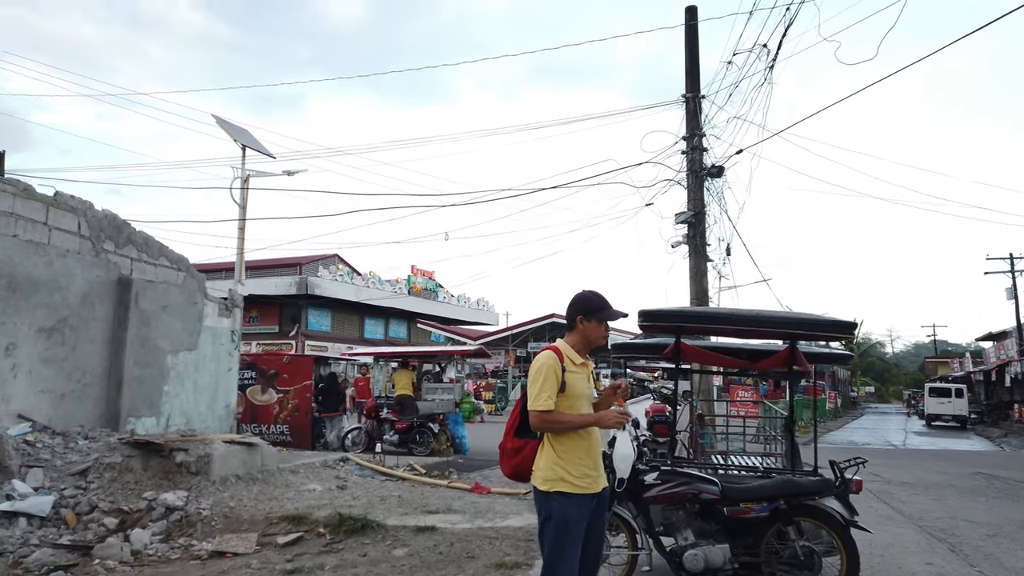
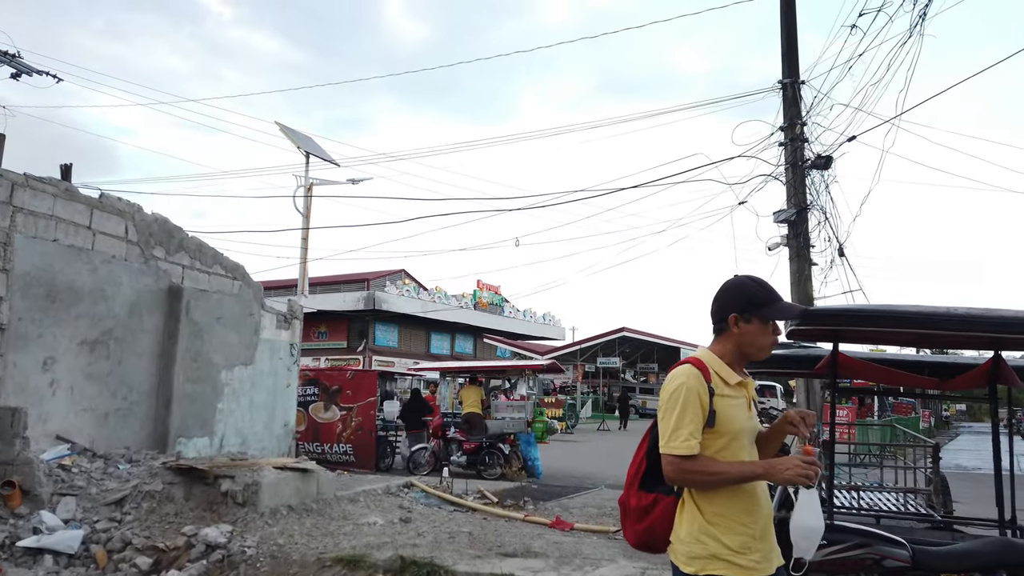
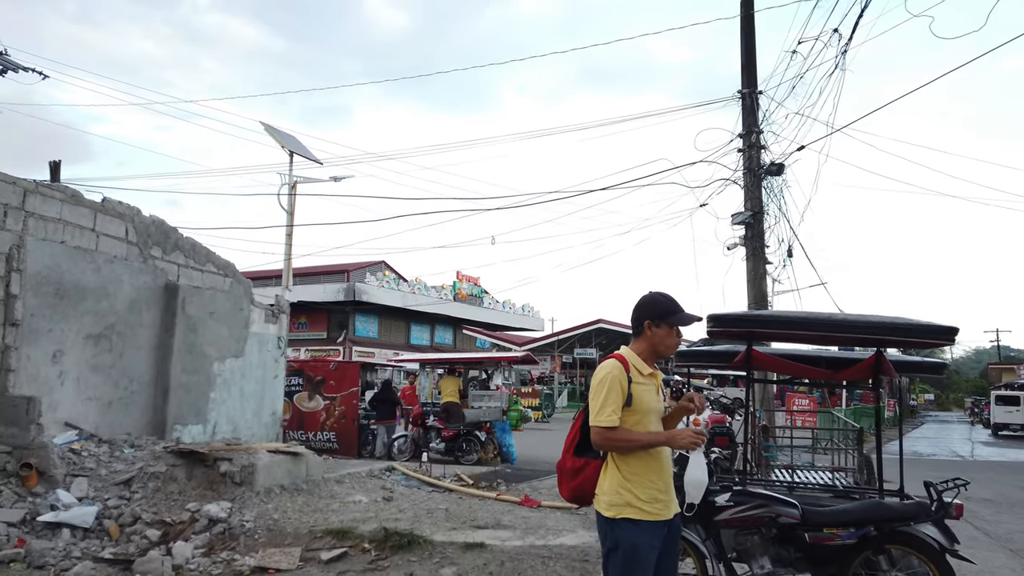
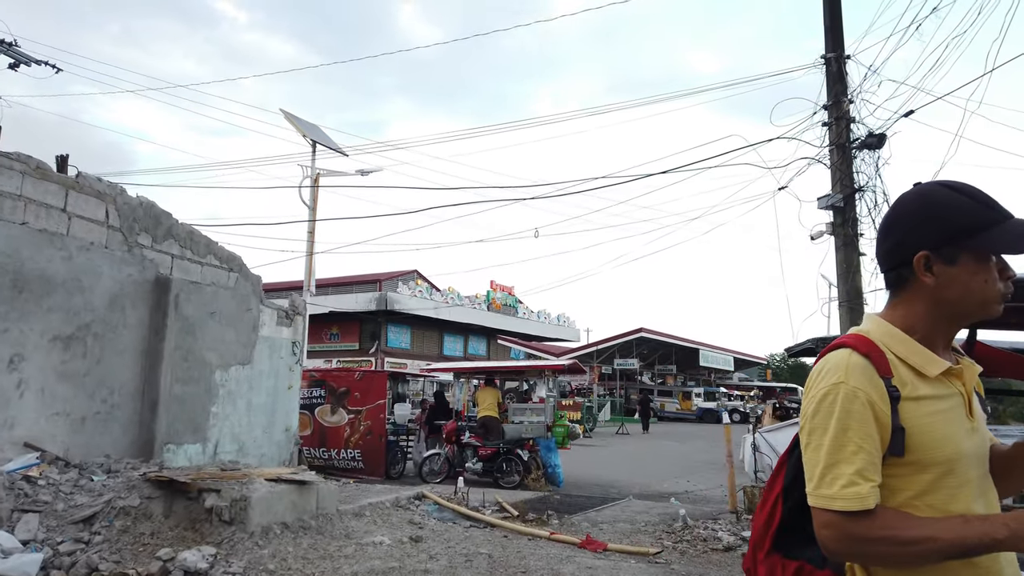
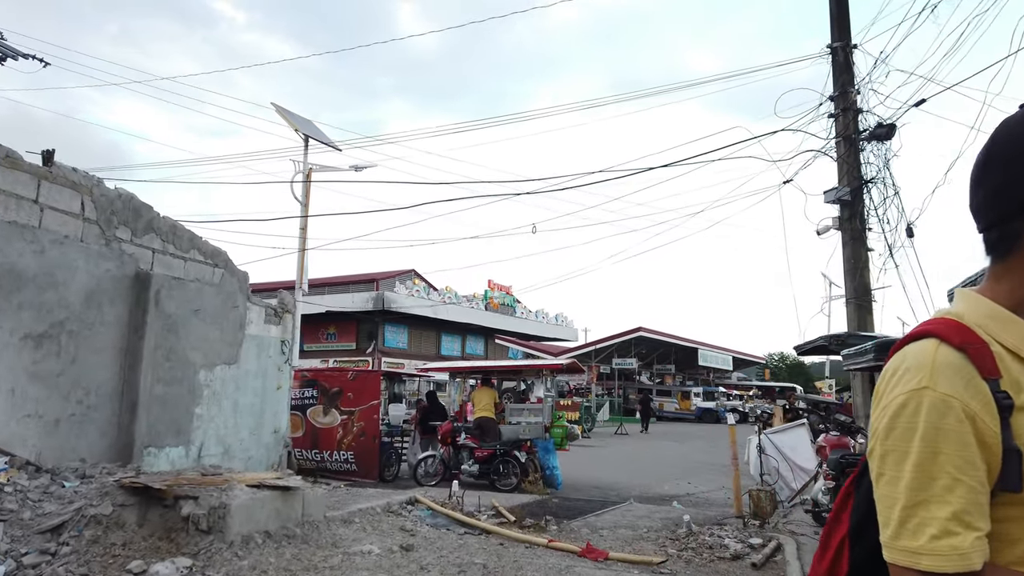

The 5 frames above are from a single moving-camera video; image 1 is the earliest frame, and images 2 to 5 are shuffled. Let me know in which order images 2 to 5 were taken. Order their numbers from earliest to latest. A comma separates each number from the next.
3, 2, 4, 5
